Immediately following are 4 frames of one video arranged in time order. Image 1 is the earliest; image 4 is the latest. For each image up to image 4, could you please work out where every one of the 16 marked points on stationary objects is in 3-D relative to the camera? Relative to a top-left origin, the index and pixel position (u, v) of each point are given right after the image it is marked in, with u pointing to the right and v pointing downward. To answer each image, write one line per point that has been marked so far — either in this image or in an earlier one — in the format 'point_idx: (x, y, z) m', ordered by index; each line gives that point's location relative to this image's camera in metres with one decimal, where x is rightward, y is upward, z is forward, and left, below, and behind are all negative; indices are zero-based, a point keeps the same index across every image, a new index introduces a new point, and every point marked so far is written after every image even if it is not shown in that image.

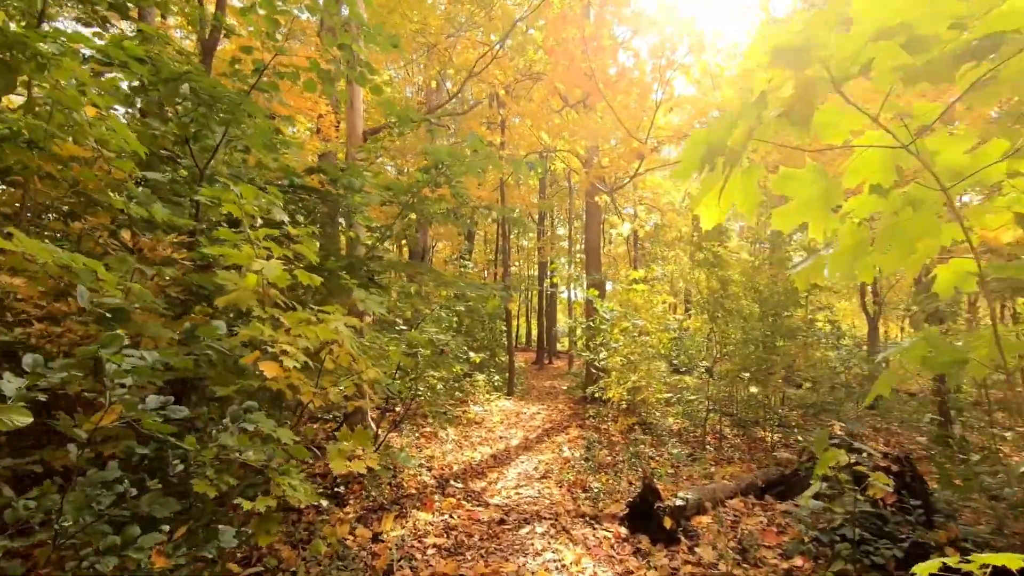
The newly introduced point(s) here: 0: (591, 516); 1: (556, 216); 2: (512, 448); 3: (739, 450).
0: (+0.5, -1.5, +3.5) m
1: (+1.3, +2.1, +15.8) m
2: (0.0, -1.7, +5.6) m
3: (+2.5, -1.8, +5.9) m
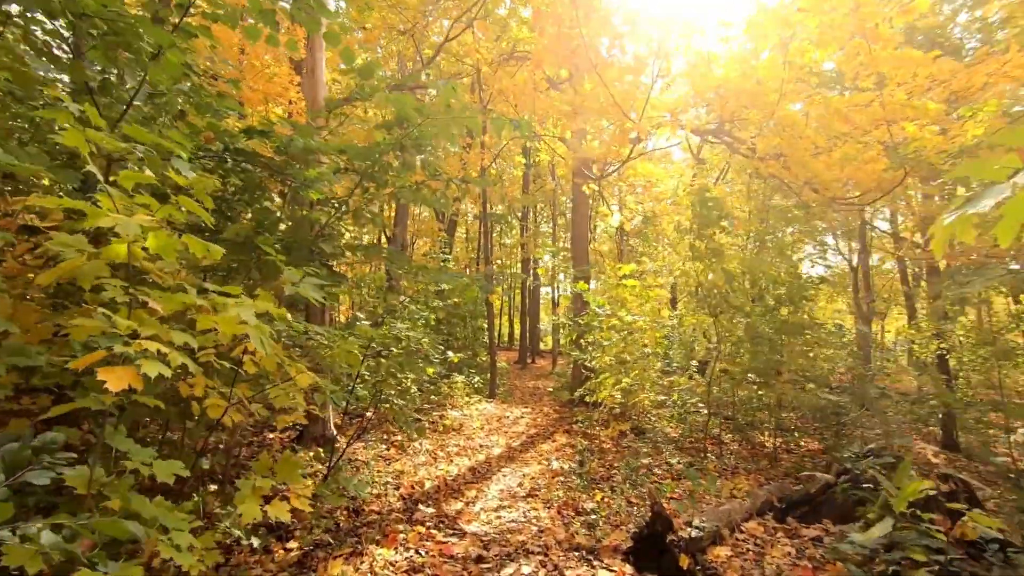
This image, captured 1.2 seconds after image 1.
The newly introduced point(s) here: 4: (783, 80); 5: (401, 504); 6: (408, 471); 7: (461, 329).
0: (+0.4, -1.4, +2.9) m
1: (+0.8, +2.2, +15.3) m
2: (-0.2, -1.6, +5.1) m
3: (+2.3, -1.7, +5.4) m
4: (+2.7, +2.0, +5.3) m
5: (-0.7, -1.4, +3.5) m
6: (-0.8, -1.5, +4.3) m
7: (-1.0, -0.8, +10.5) m
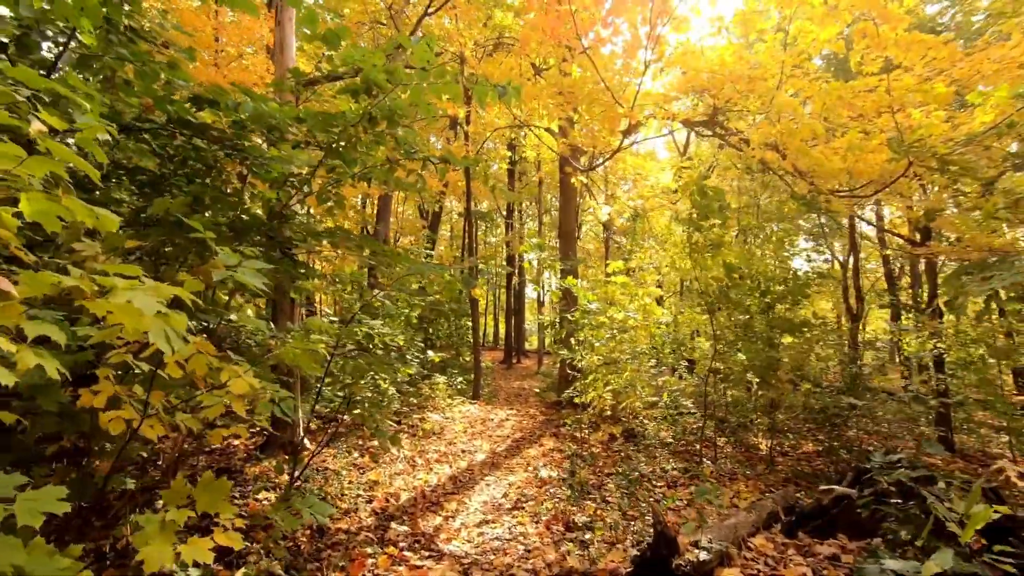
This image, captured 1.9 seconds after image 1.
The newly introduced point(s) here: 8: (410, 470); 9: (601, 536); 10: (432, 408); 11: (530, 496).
0: (+0.3, -1.4, +2.6) m
1: (+0.4, +2.3, +15.0) m
2: (-0.3, -1.6, +4.7) m
3: (+2.2, -1.7, +5.1) m
4: (+2.5, +2.1, +5.0) m
5: (-0.8, -1.4, +3.2) m
6: (-0.9, -1.4, +3.9) m
7: (-1.3, -0.8, +10.2) m
8: (-0.8, -1.5, +4.4) m
9: (+0.5, -1.4, +3.0) m
10: (-1.0, -1.5, +6.8) m
11: (+0.1, -1.5, +3.9) m
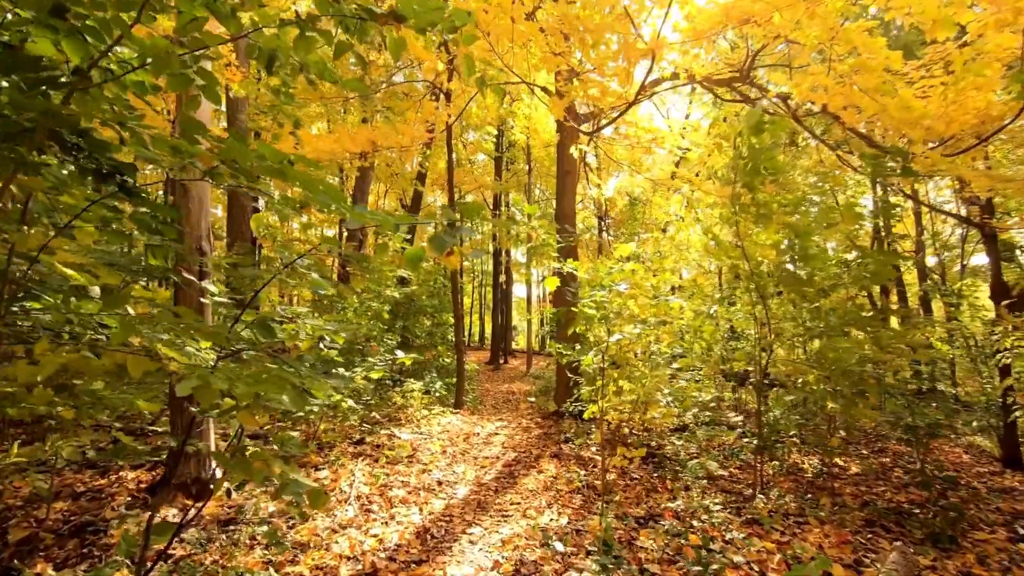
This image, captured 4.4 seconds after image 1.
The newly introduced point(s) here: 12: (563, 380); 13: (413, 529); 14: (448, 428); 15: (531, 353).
0: (+0.3, -1.3, +1.4) m
1: (+0.1, +2.4, +13.8) m
2: (-0.4, -1.4, +3.5) m
3: (+2.1, -1.5, +4.0) m
4: (+2.5, +2.2, +3.9) m
5: (-0.8, -1.2, +2.0) m
6: (-1.0, -1.3, +2.7) m
7: (-1.5, -0.6, +8.9) m
8: (-0.9, -1.3, +3.1) m
9: (+0.5, -1.3, +1.8) m
10: (-1.1, -1.4, +5.6) m
11: (+0.1, -1.4, +2.6) m
12: (+0.6, -1.1, +6.6) m
13: (-0.6, -1.4, +3.1) m
14: (-0.7, -1.5, +5.8) m
15: (+0.5, -1.8, +14.5) m
